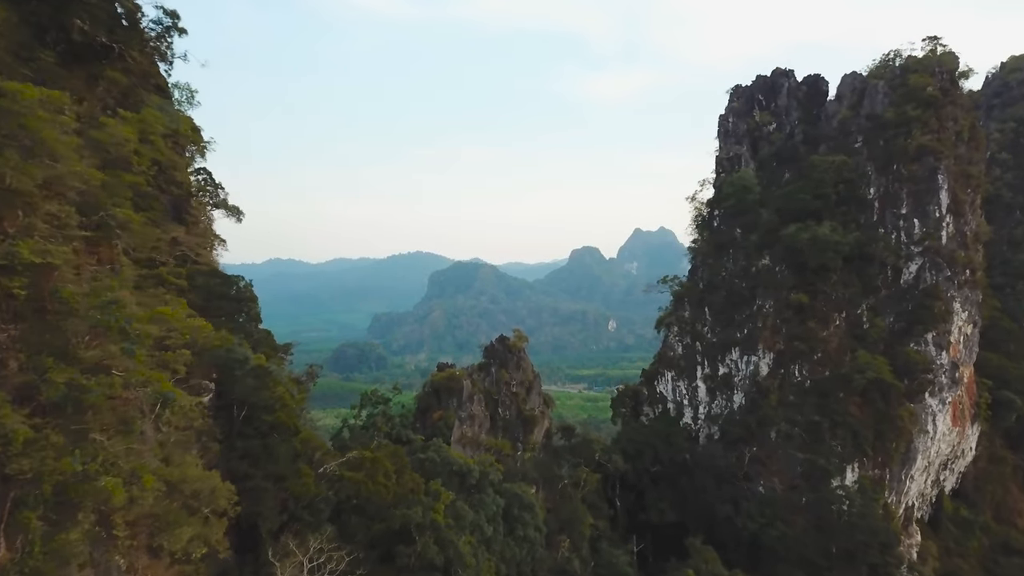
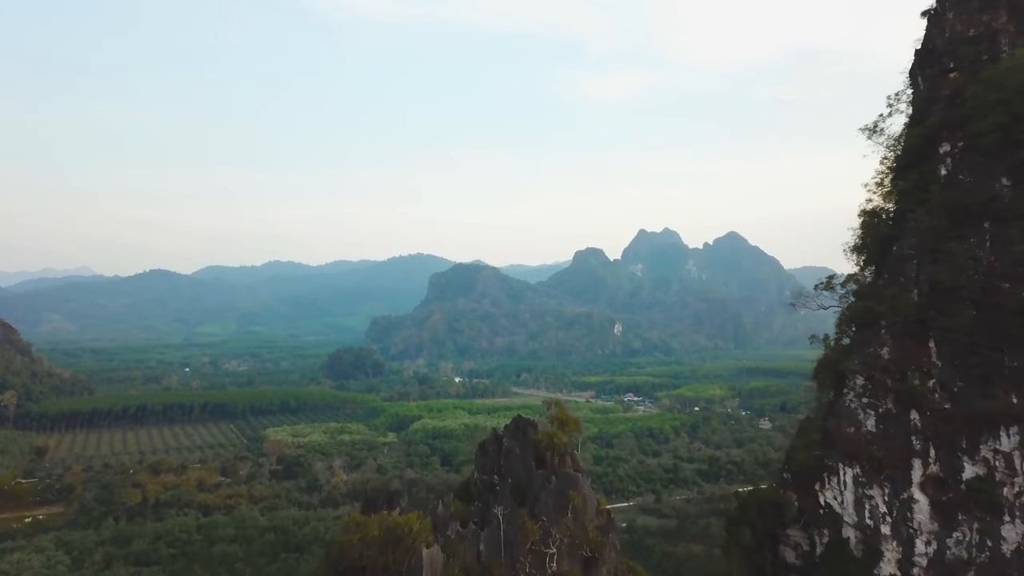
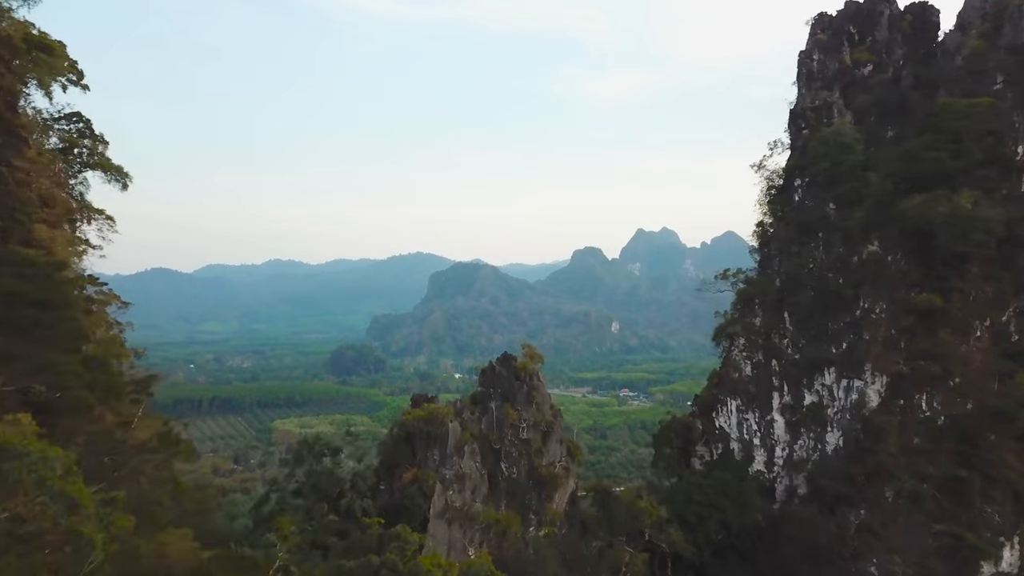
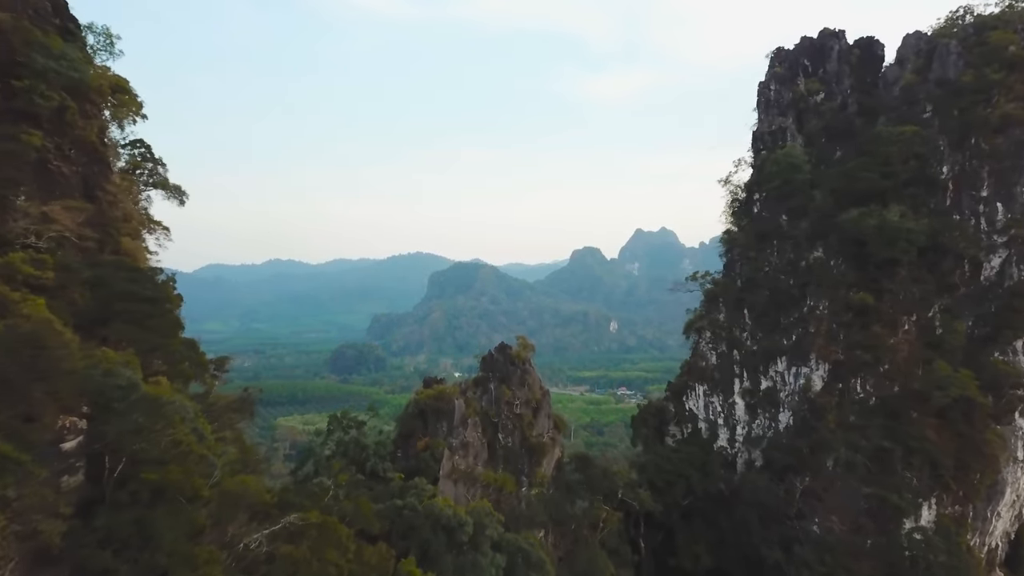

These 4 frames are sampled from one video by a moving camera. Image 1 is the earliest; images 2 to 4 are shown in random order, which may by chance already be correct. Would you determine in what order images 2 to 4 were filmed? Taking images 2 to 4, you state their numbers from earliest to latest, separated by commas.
4, 3, 2
